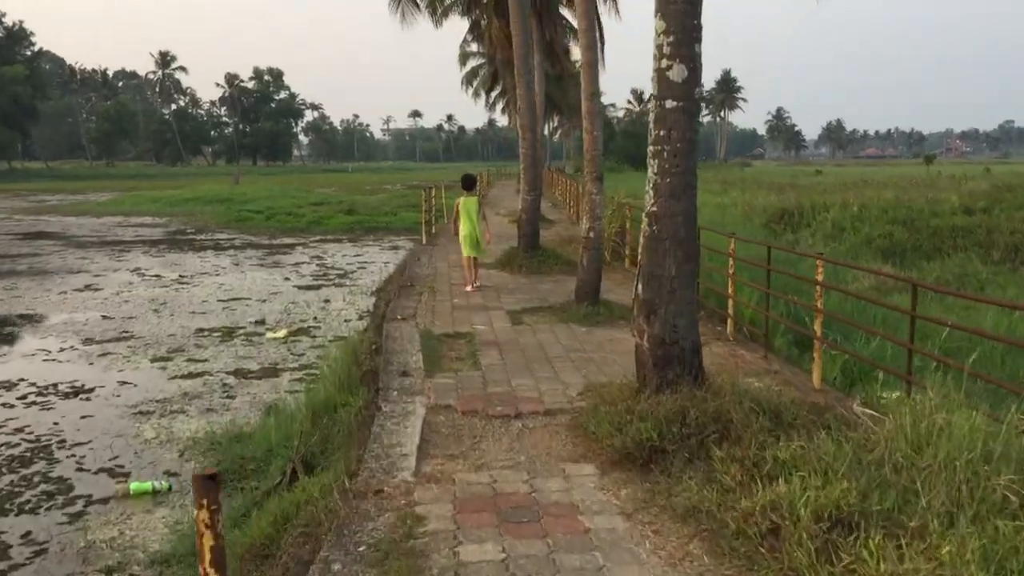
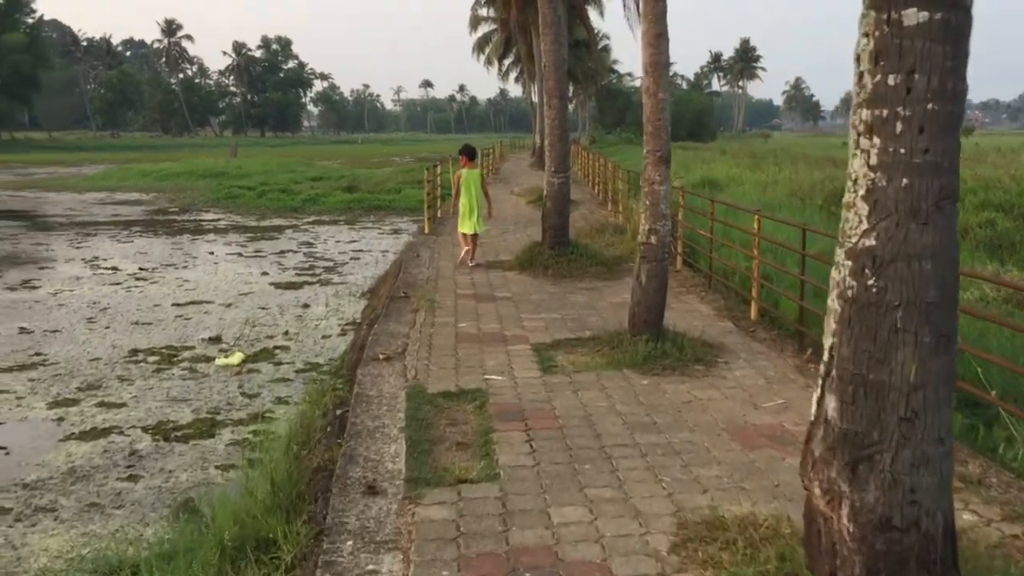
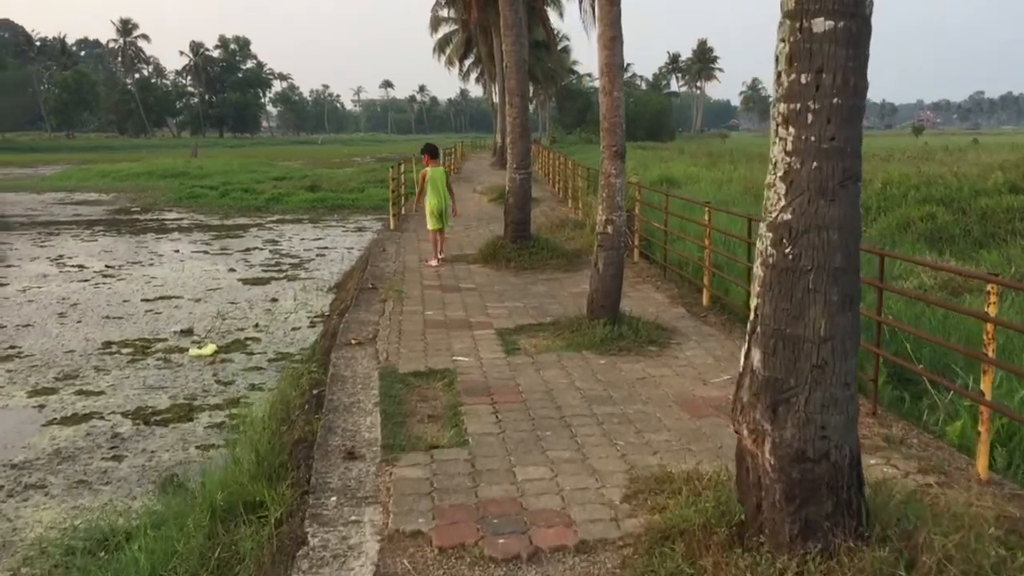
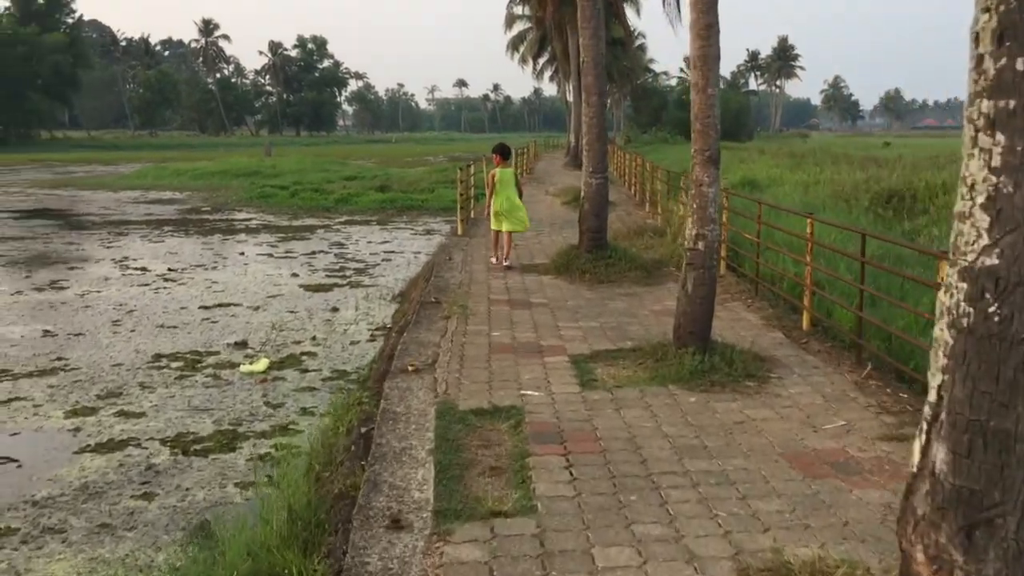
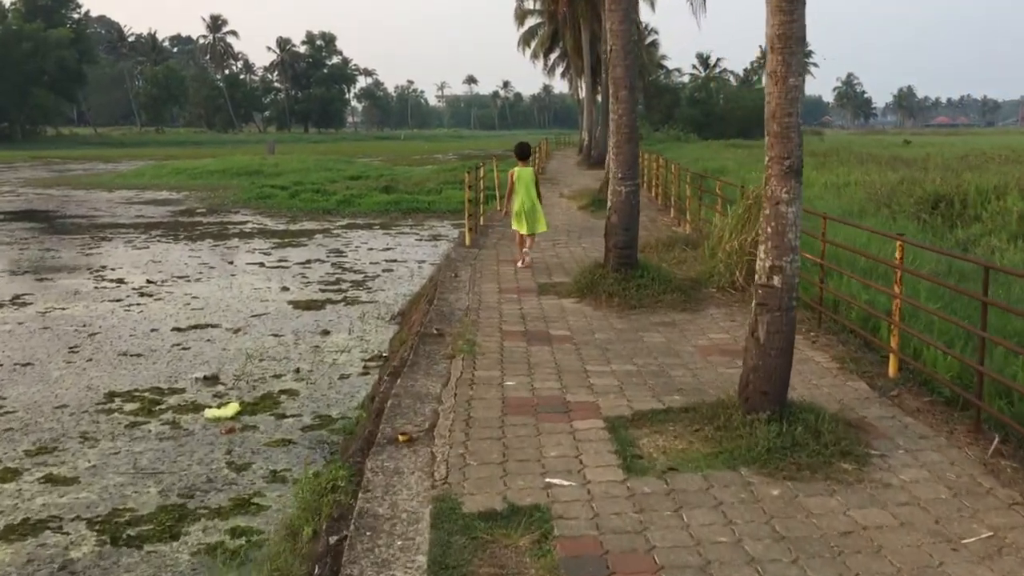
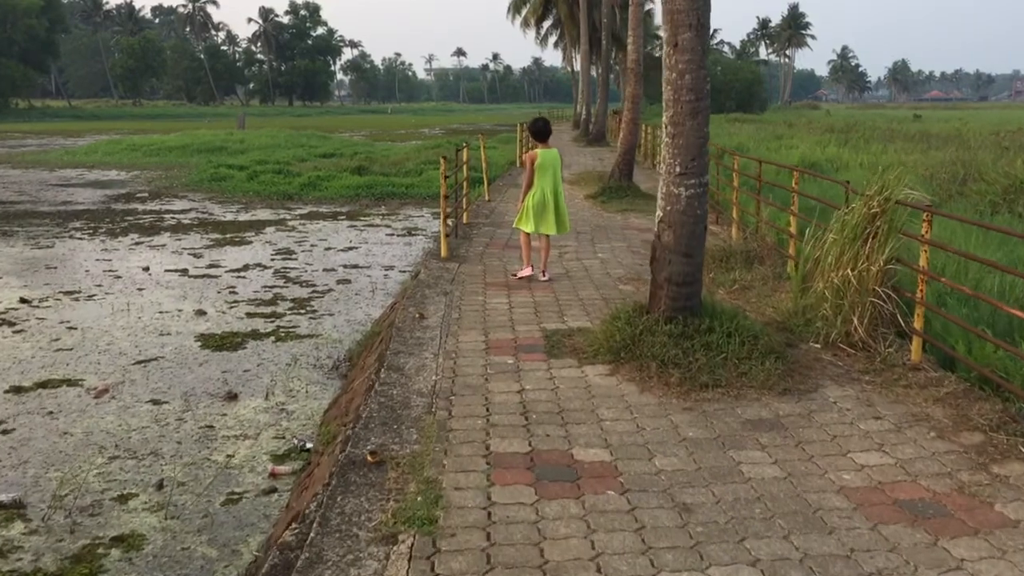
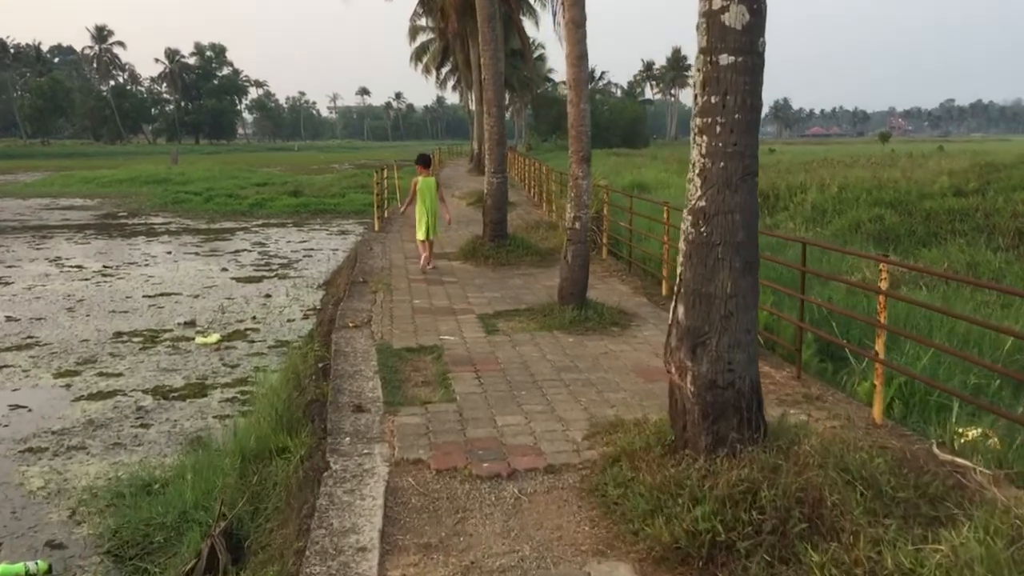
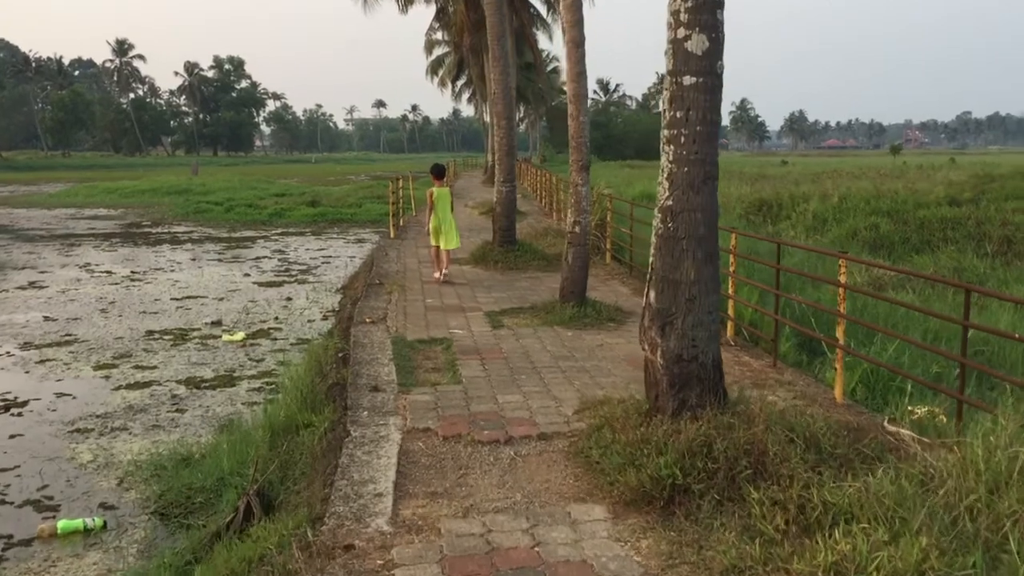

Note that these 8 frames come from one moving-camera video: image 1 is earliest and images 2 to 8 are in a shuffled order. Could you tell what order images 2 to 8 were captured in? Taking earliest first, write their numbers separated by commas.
8, 7, 3, 2, 4, 5, 6
